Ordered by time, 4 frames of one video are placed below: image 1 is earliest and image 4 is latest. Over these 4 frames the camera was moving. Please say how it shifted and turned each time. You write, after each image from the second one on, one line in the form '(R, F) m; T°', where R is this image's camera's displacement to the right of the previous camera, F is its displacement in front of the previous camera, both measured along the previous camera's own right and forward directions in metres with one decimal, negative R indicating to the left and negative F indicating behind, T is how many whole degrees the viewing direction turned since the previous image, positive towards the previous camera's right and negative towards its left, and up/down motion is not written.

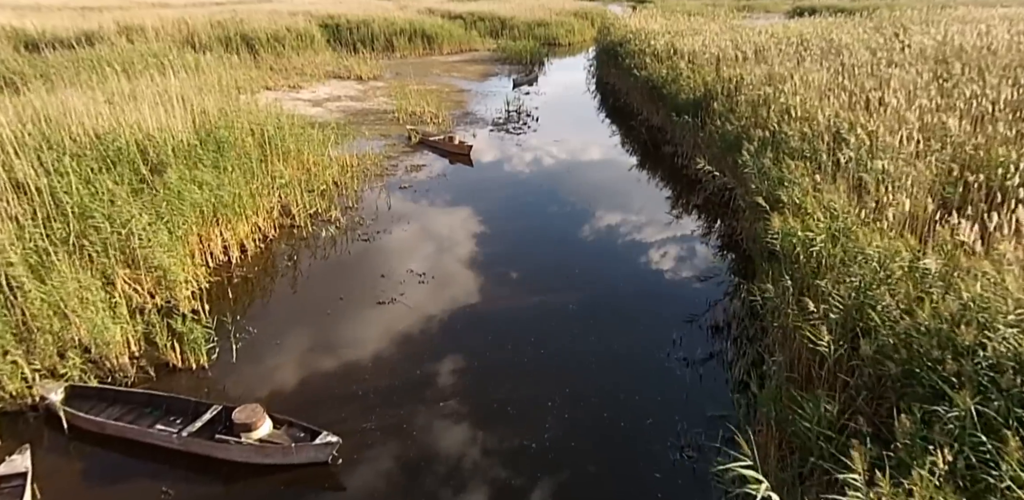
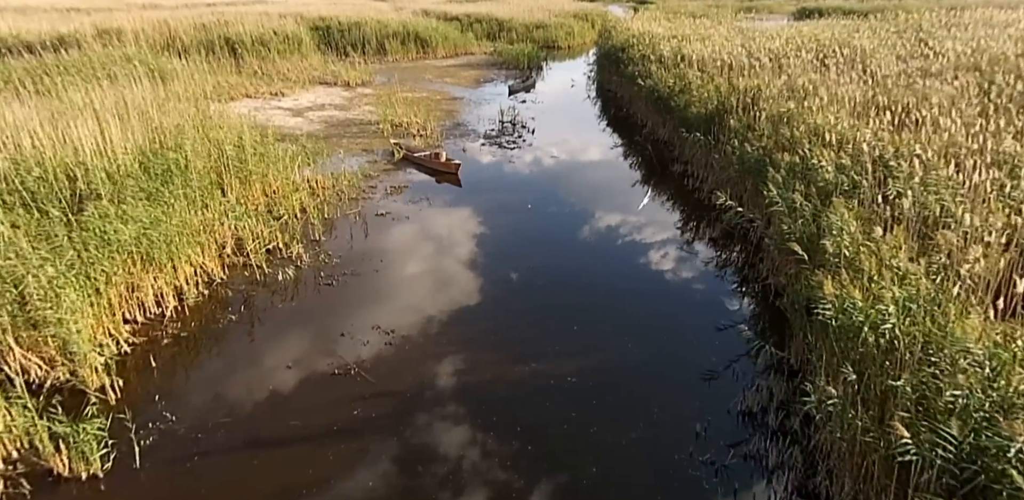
(+0.1, +1.2) m; 0°
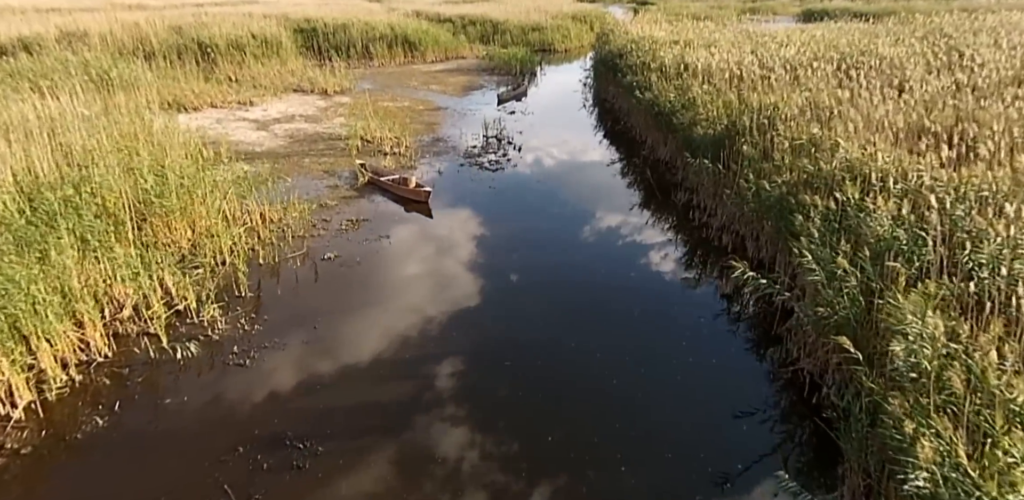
(+0.3, +1.5) m; 0°
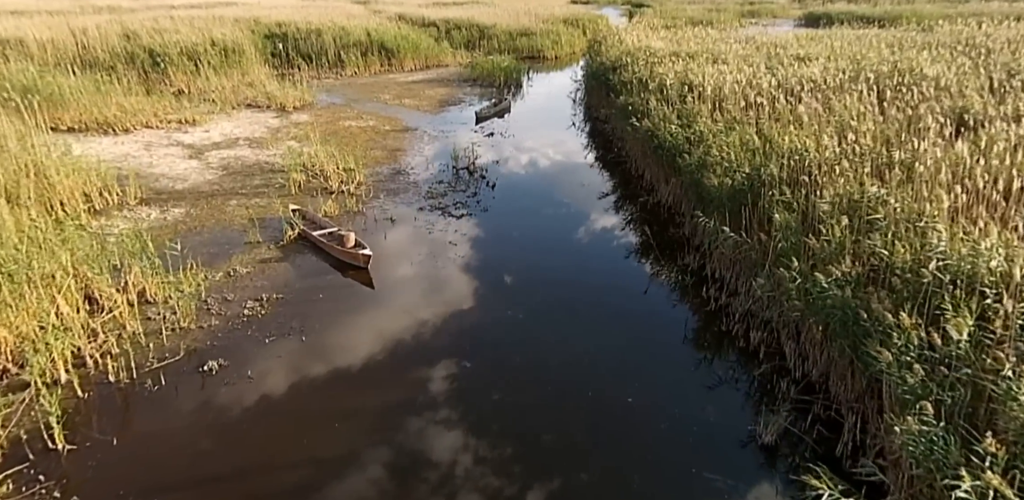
(+0.4, +2.2) m; 0°
